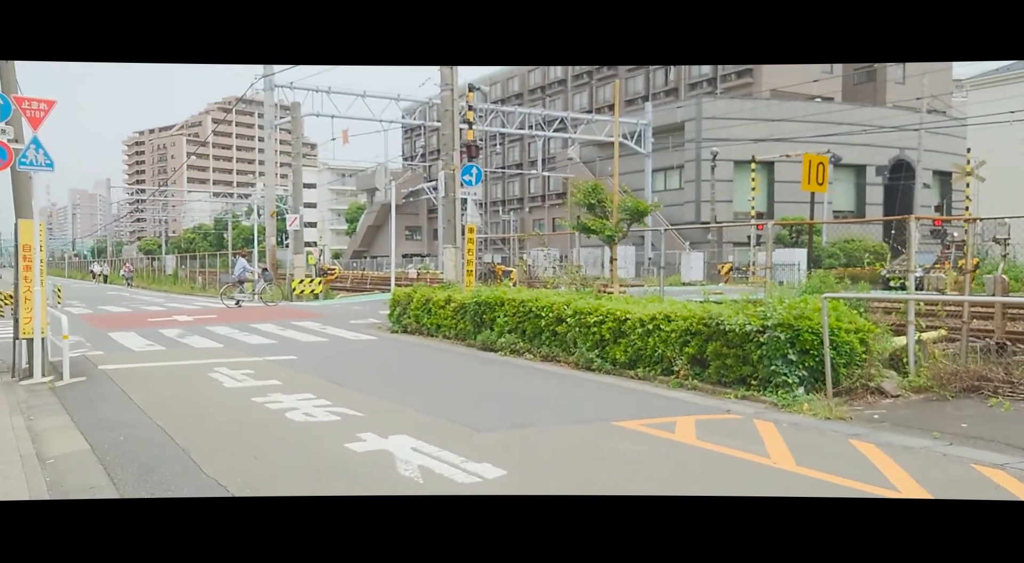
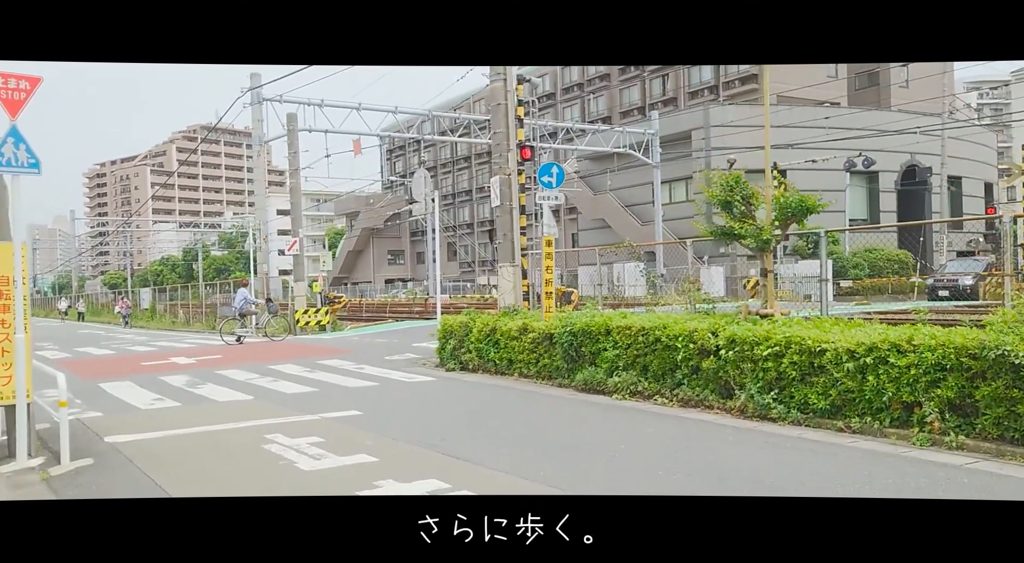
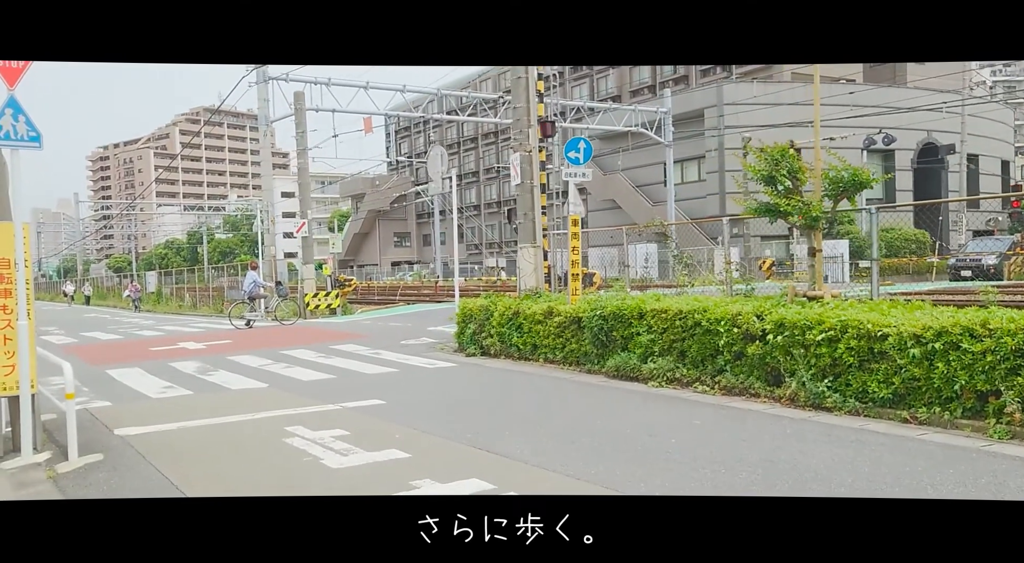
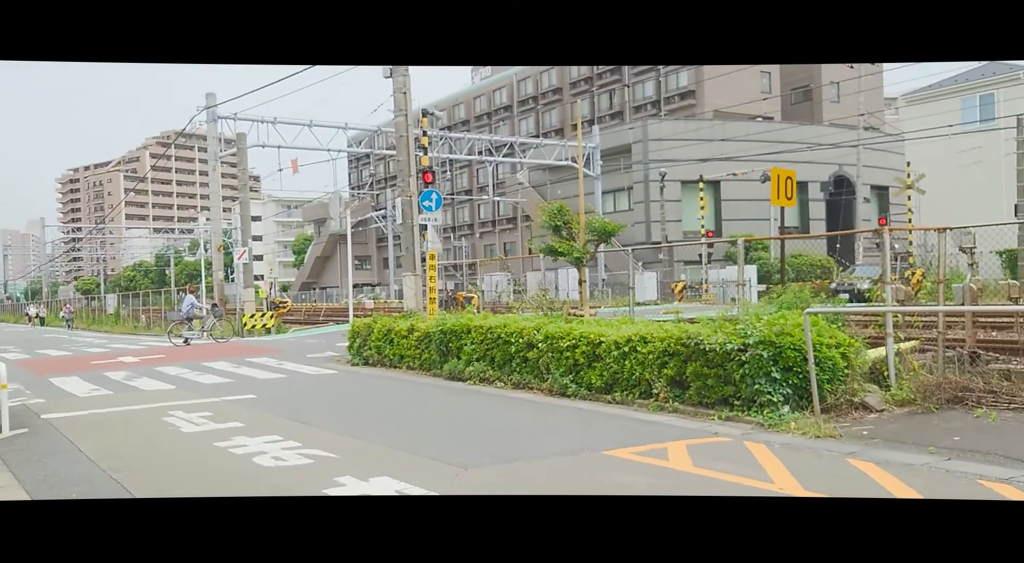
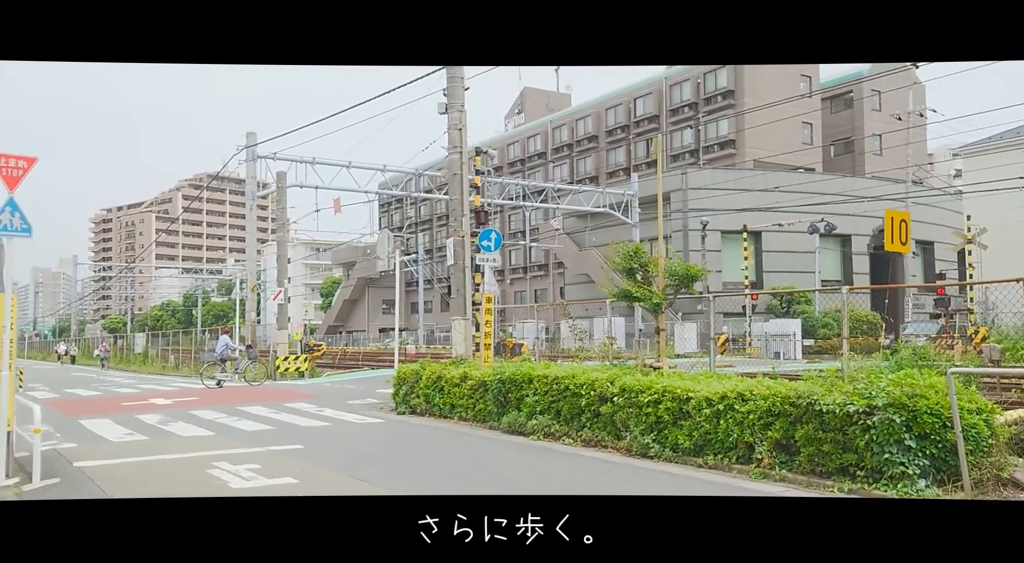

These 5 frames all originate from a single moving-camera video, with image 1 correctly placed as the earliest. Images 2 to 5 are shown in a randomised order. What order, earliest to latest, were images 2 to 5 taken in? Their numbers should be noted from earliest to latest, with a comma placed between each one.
4, 5, 2, 3
